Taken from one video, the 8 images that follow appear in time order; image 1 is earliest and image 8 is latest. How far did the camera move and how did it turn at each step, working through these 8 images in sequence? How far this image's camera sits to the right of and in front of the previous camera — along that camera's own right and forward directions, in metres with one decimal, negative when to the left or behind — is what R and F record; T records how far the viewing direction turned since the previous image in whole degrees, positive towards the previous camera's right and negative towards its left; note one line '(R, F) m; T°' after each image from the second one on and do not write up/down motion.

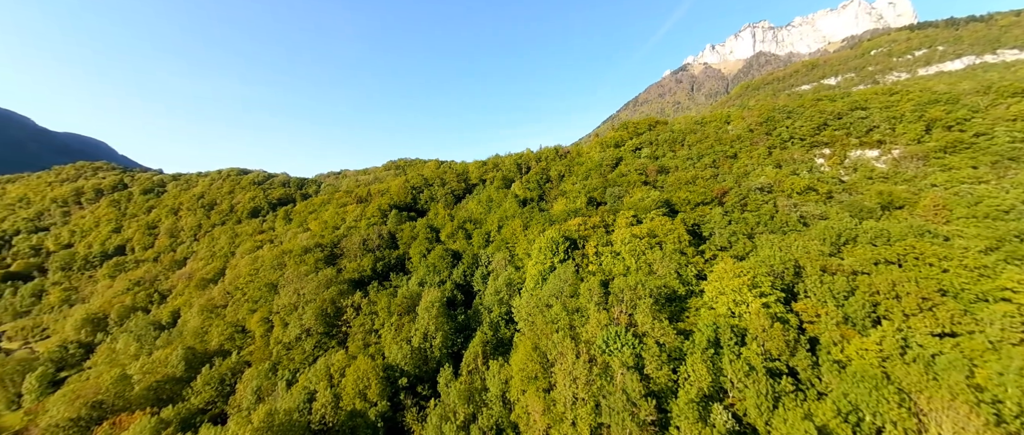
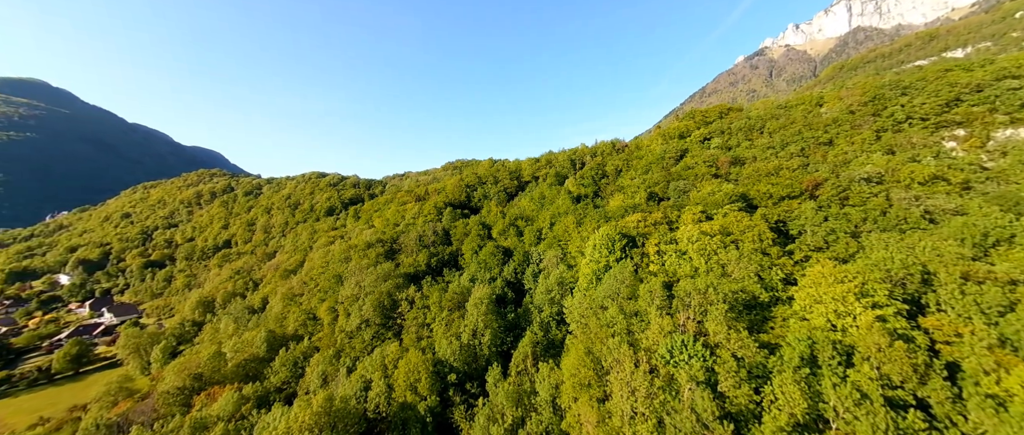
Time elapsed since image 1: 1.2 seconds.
(+0.1, +1.8) m; -8°
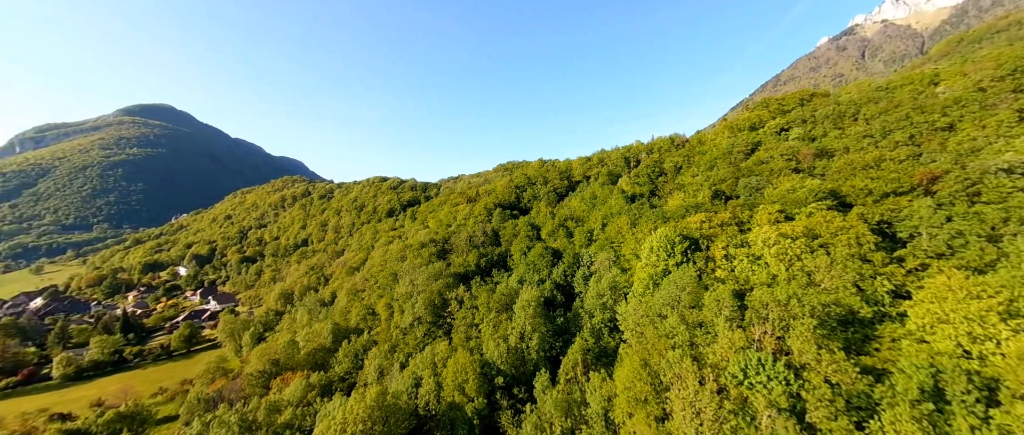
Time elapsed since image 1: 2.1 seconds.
(+0.1, +1.4) m; -8°
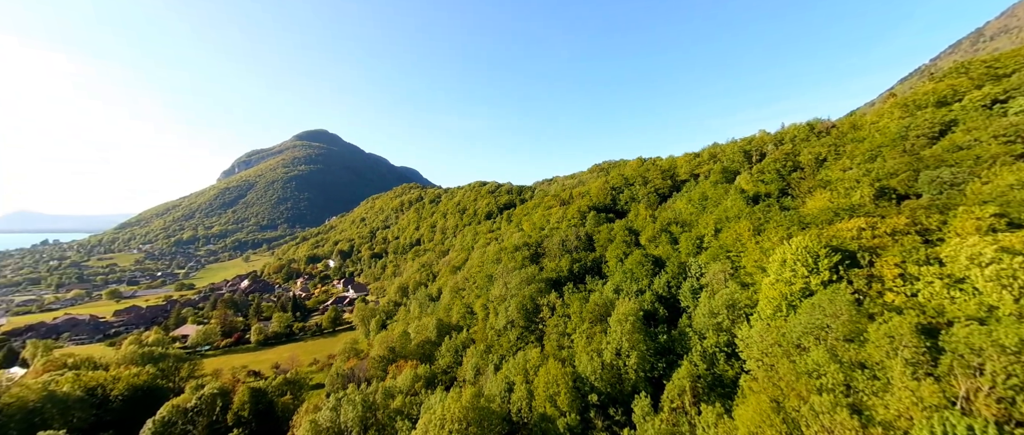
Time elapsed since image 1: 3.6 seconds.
(+0.2, +2.2) m; -15°
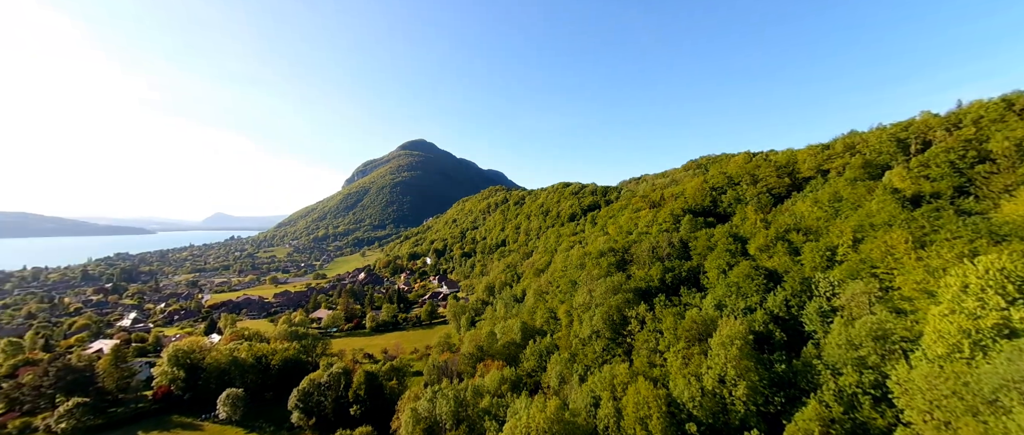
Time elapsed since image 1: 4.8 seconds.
(+0.2, +1.6) m; -13°
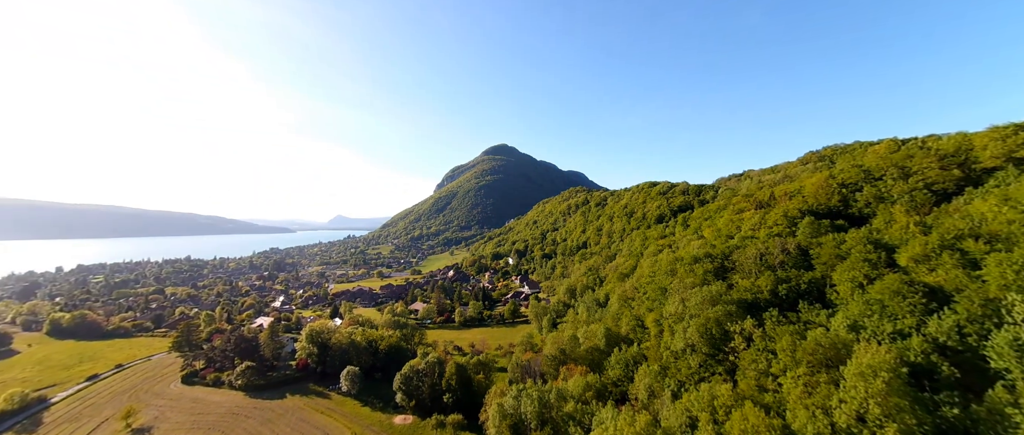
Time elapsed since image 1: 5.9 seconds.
(-0.3, +1.0) m; -13°
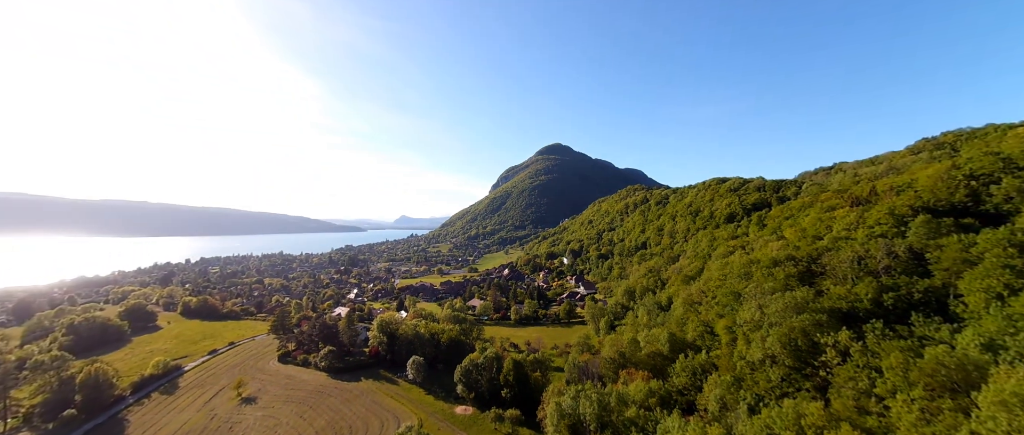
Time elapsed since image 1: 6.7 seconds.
(-0.6, +0.4) m; -9°
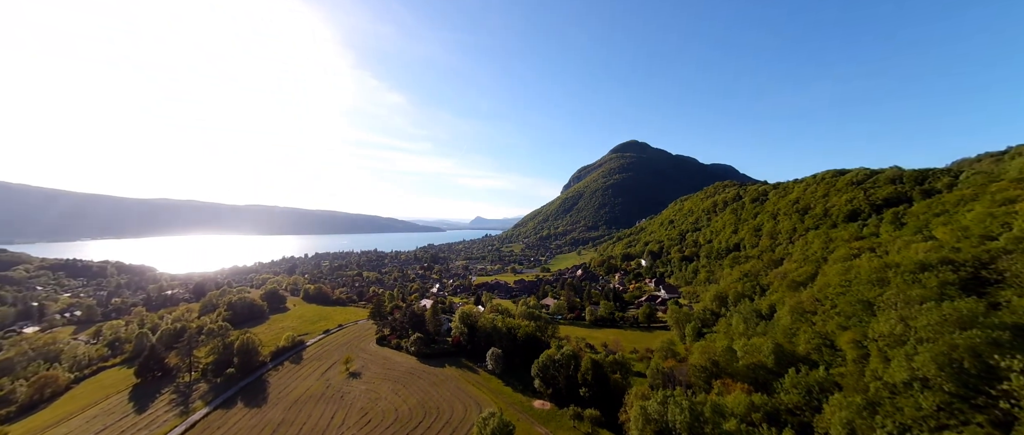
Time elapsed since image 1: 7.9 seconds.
(-1.6, +0.1) m; -12°
